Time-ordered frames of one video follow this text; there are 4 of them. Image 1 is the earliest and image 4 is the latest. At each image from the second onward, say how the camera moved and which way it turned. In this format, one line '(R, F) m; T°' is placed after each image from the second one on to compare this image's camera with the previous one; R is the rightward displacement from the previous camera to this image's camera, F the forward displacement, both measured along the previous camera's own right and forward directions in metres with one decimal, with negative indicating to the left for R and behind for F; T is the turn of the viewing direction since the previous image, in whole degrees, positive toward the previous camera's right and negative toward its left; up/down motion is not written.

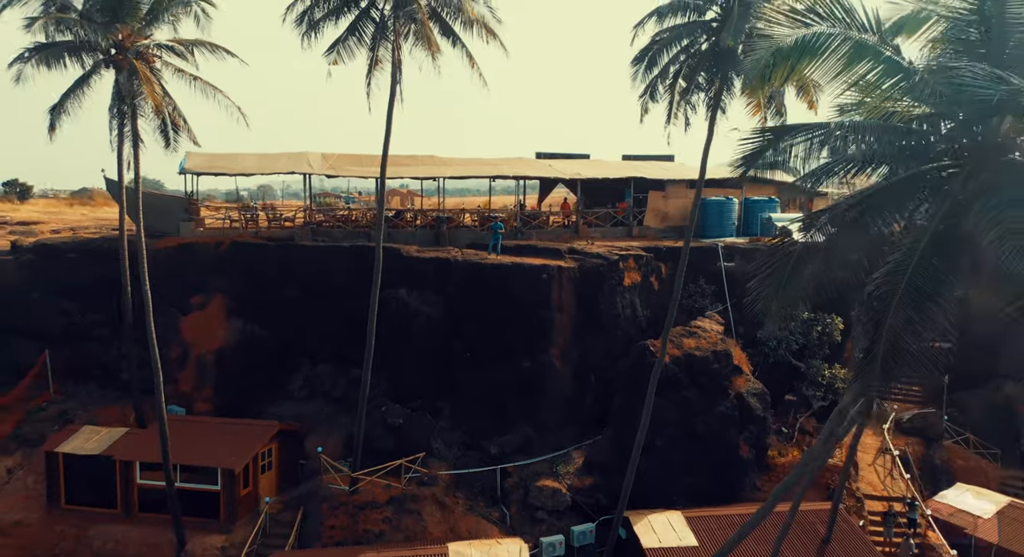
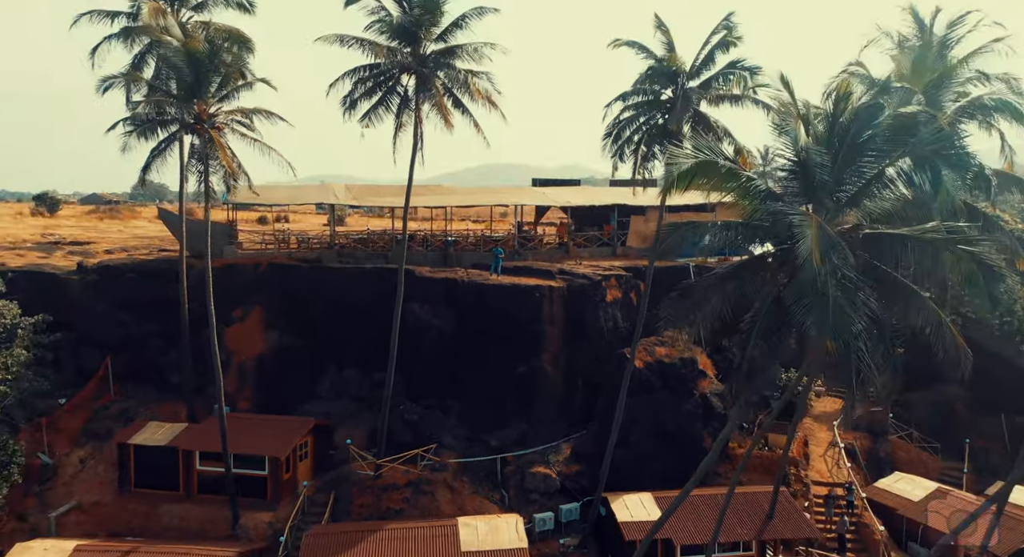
(+0.1, -3.8) m; 0°
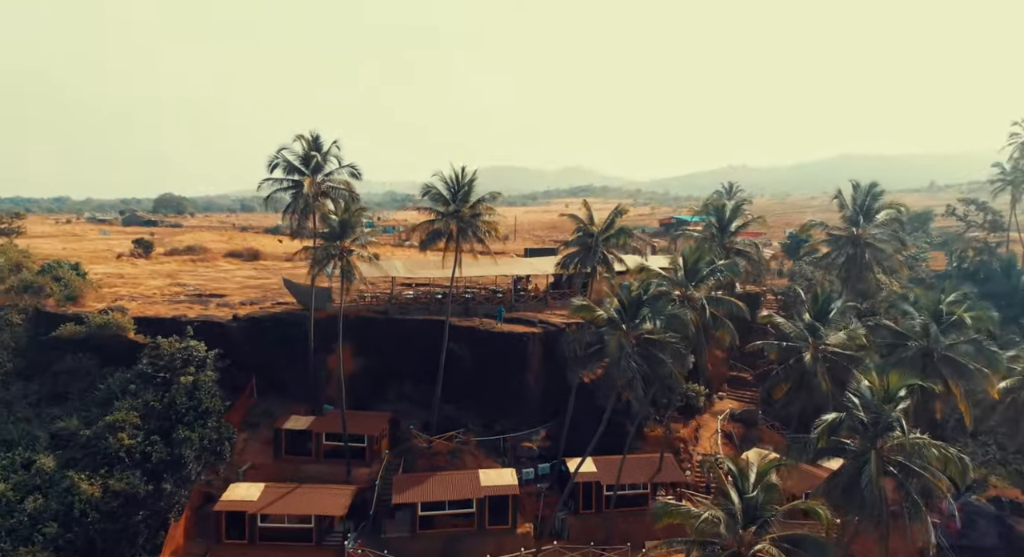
(+0.3, -16.0) m; 0°
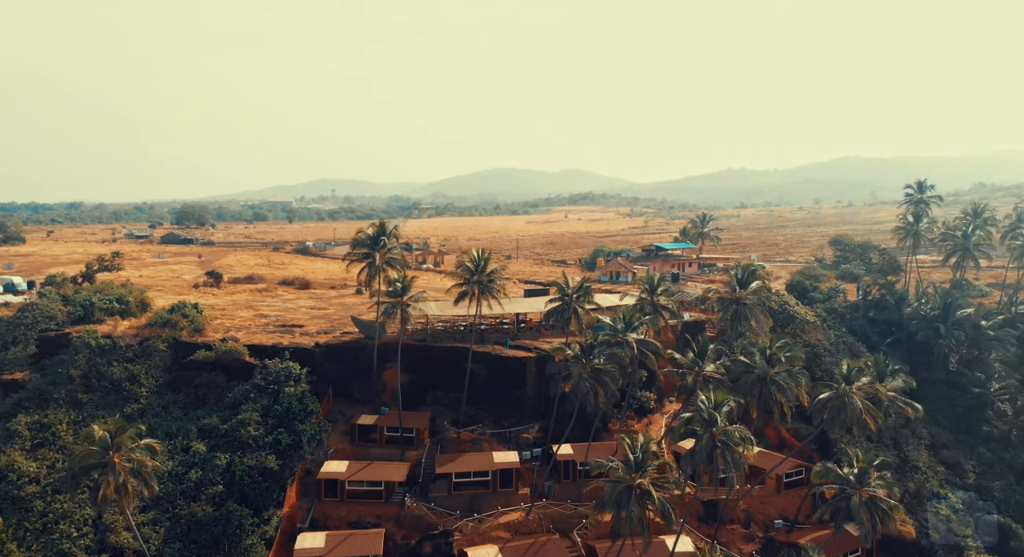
(-0.1, -17.6) m; 0°
